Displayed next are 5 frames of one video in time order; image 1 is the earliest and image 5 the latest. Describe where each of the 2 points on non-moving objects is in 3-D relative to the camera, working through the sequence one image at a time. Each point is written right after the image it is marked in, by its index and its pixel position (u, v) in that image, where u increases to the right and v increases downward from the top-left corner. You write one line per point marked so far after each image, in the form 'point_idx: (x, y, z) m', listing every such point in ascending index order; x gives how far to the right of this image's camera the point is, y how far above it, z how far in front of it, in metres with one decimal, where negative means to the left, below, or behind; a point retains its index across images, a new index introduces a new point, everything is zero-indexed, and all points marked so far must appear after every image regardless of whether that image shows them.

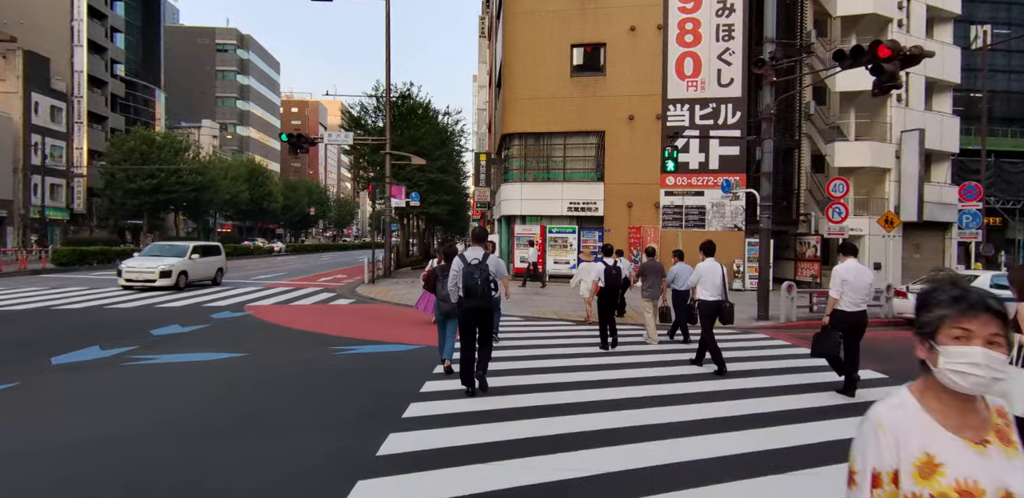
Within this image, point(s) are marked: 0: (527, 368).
0: (+0.2, -1.9, +8.6) m
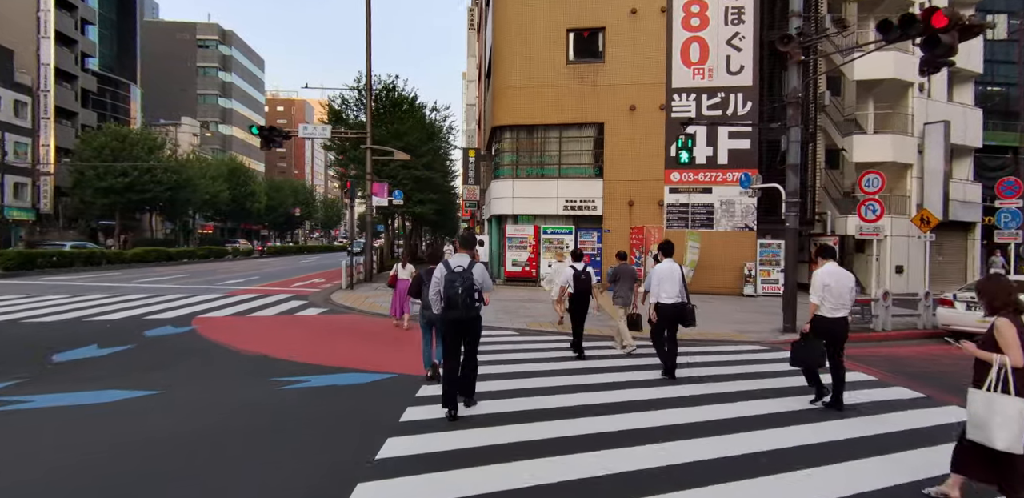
0: (+0.1, -2.0, +6.7) m
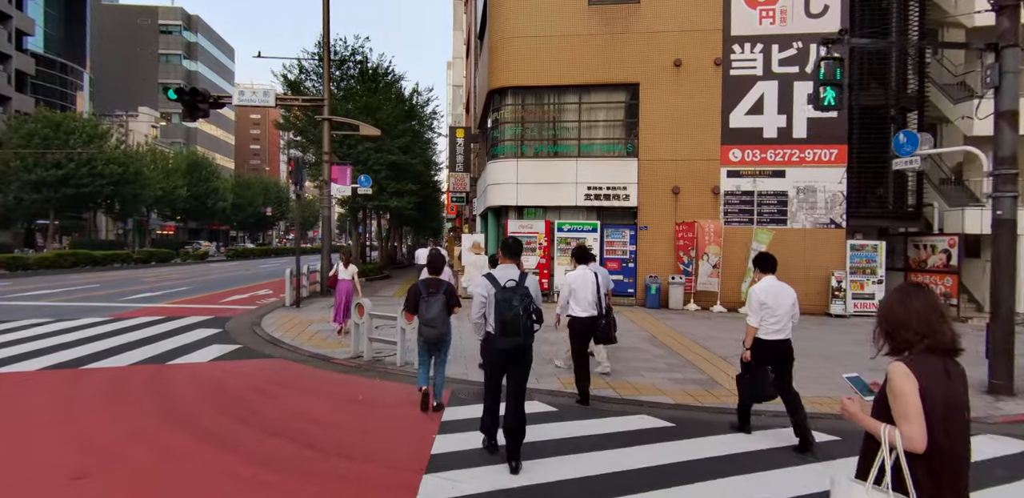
0: (+0.7, -2.0, +1.5) m
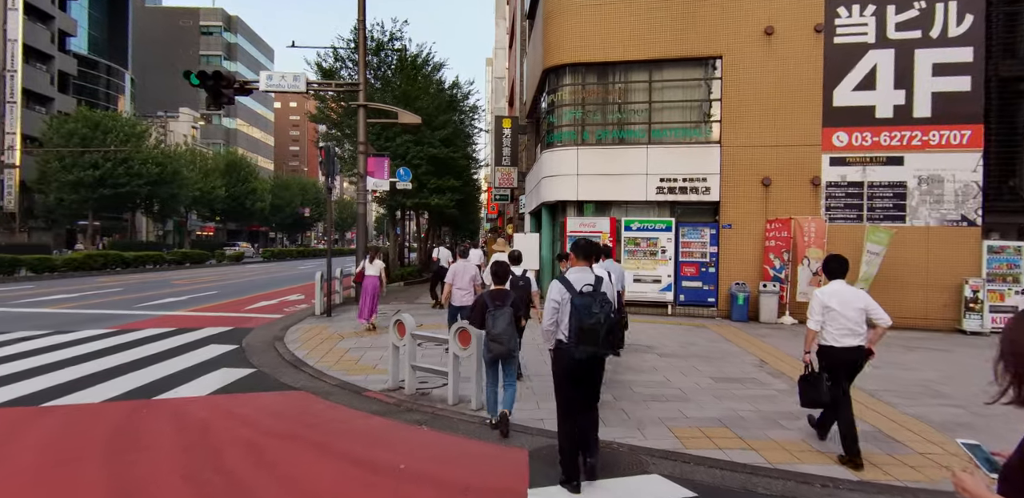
0: (+1.3, -2.0, -0.6) m
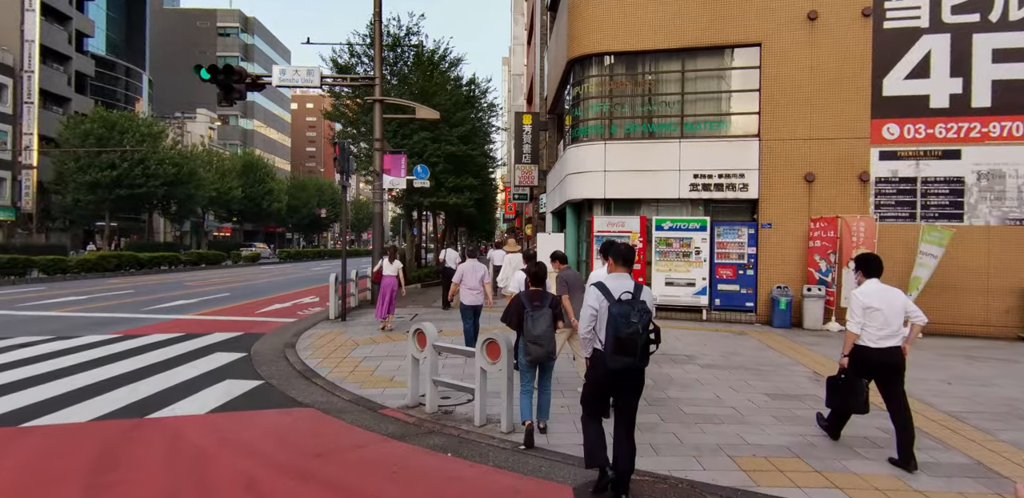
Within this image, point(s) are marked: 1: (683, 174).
0: (+1.5, -2.0, -1.3) m
1: (+4.0, +1.7, +12.3) m
